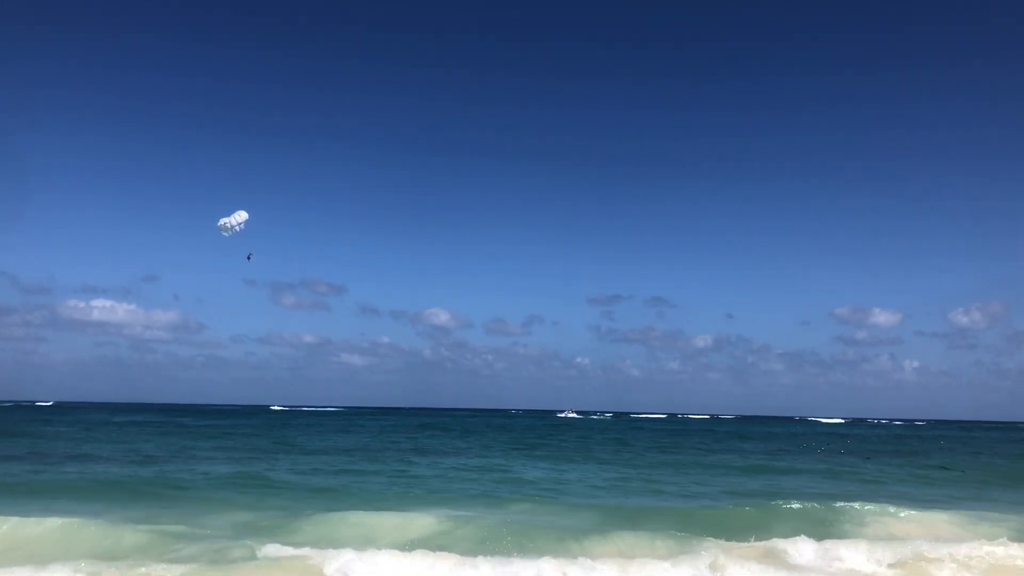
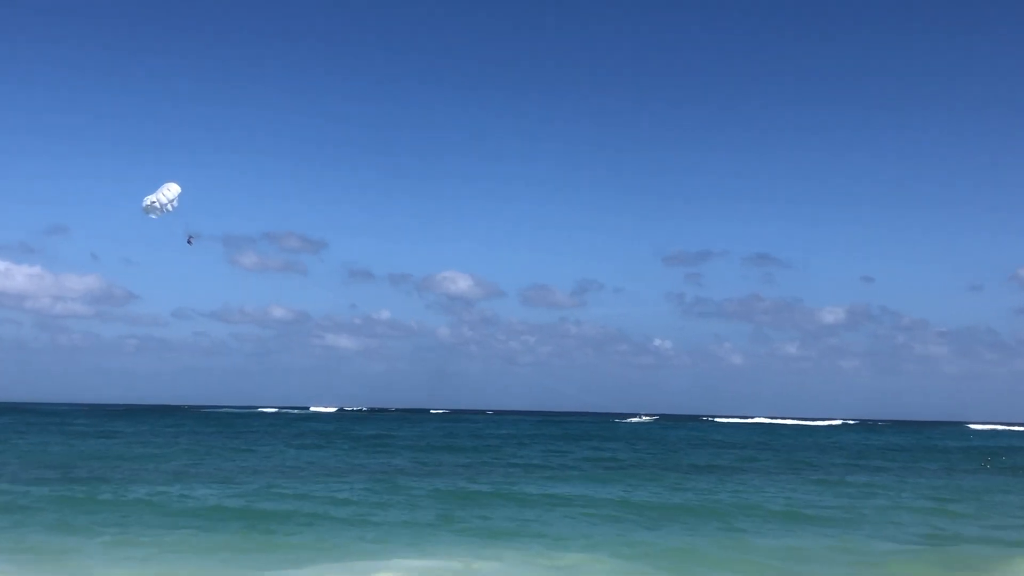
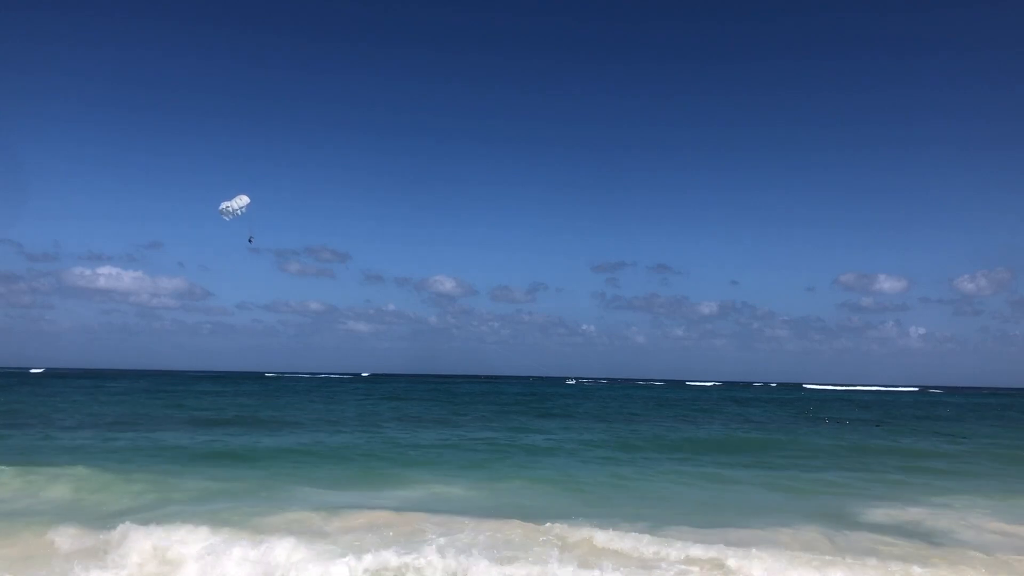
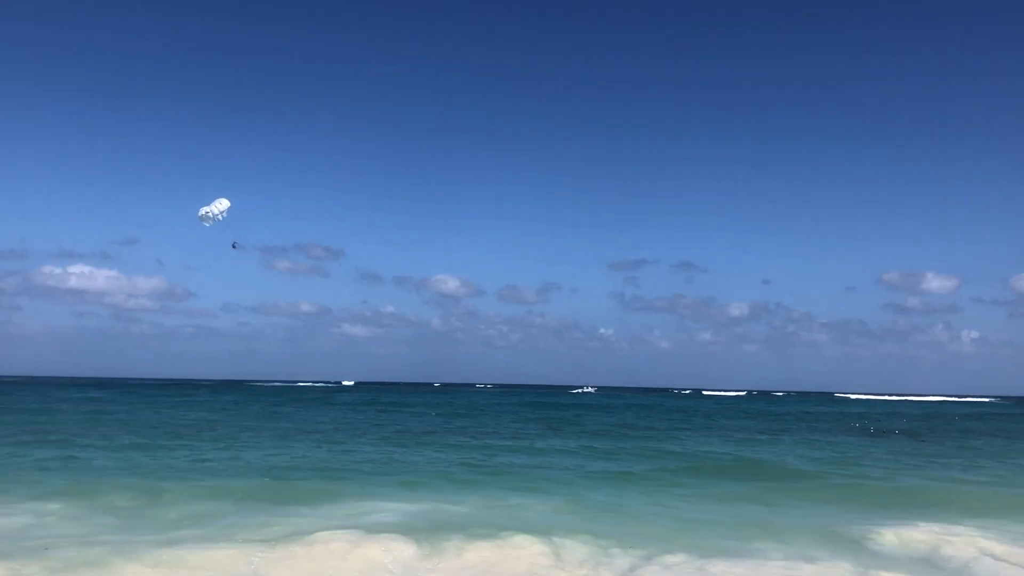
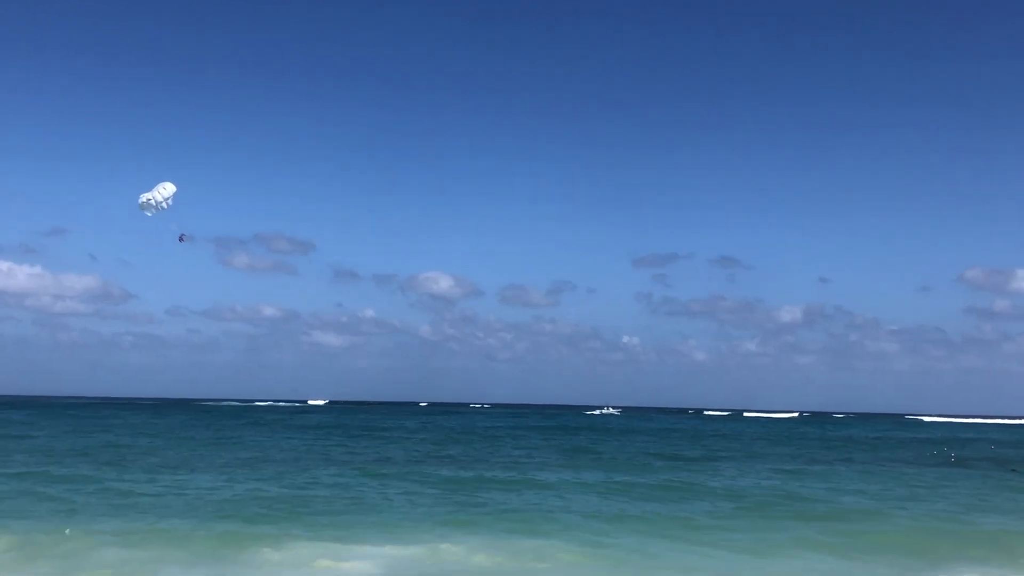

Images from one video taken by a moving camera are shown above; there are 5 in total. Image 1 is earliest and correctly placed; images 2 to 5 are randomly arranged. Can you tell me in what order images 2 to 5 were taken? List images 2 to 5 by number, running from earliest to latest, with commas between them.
3, 4, 5, 2
